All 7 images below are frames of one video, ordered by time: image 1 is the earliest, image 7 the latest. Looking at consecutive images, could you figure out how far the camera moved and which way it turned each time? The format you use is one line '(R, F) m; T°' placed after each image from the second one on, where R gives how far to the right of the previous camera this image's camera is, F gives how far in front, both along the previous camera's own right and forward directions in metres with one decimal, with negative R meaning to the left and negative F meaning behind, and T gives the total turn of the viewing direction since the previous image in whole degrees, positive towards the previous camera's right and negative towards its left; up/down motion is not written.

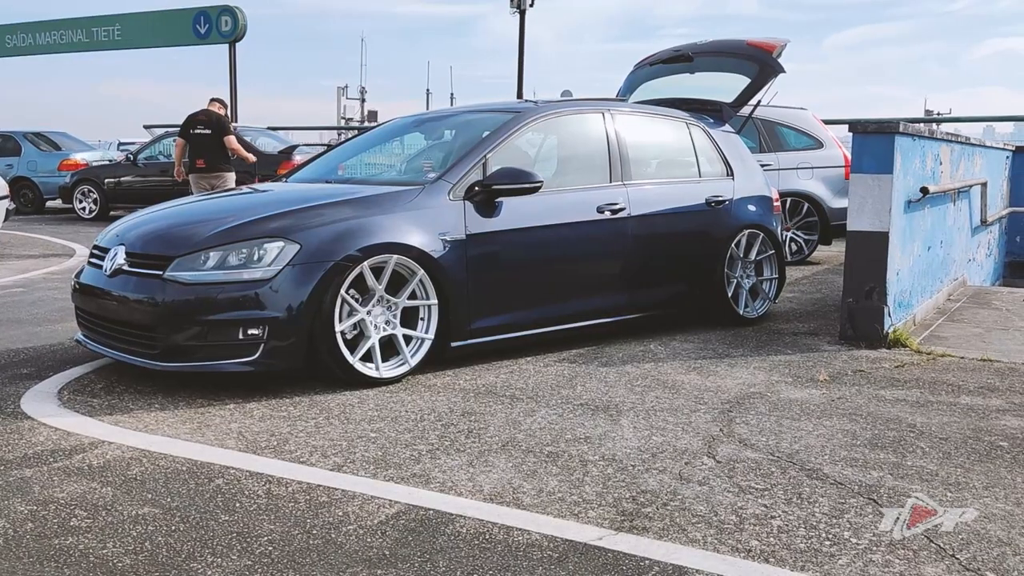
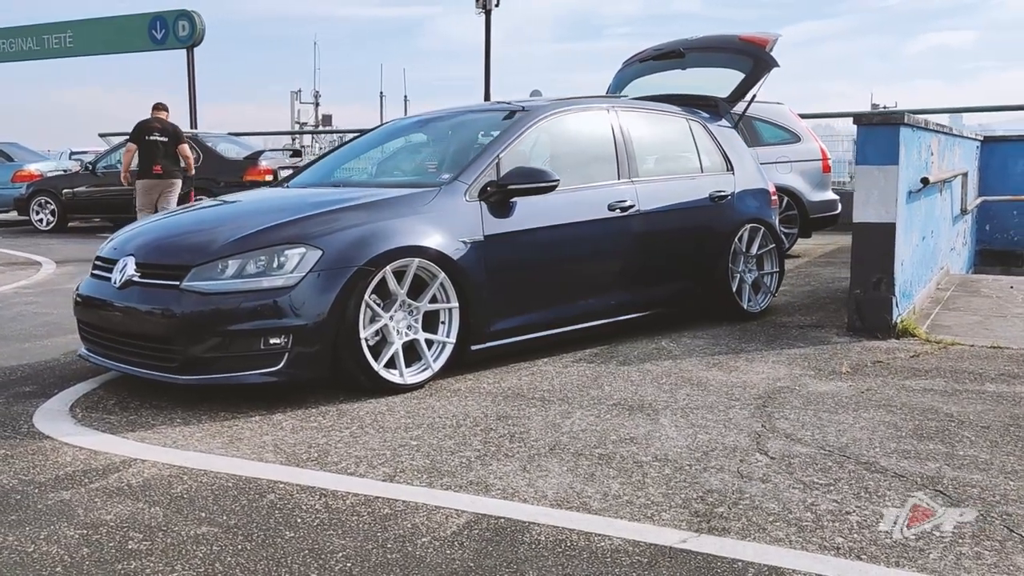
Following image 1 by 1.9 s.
(-0.3, +0.1) m; +3°
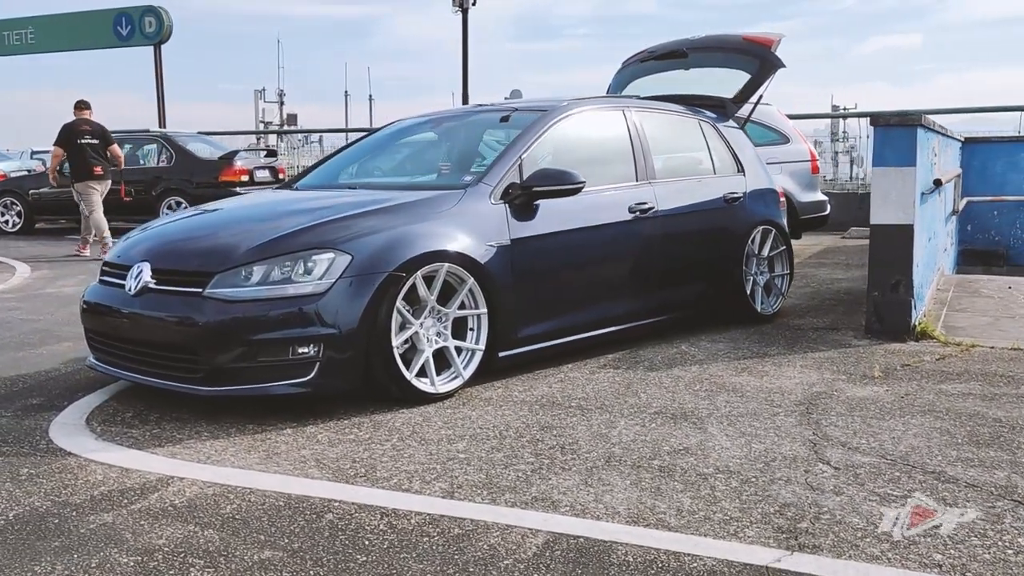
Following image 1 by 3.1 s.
(-0.3, +0.1) m; +2°
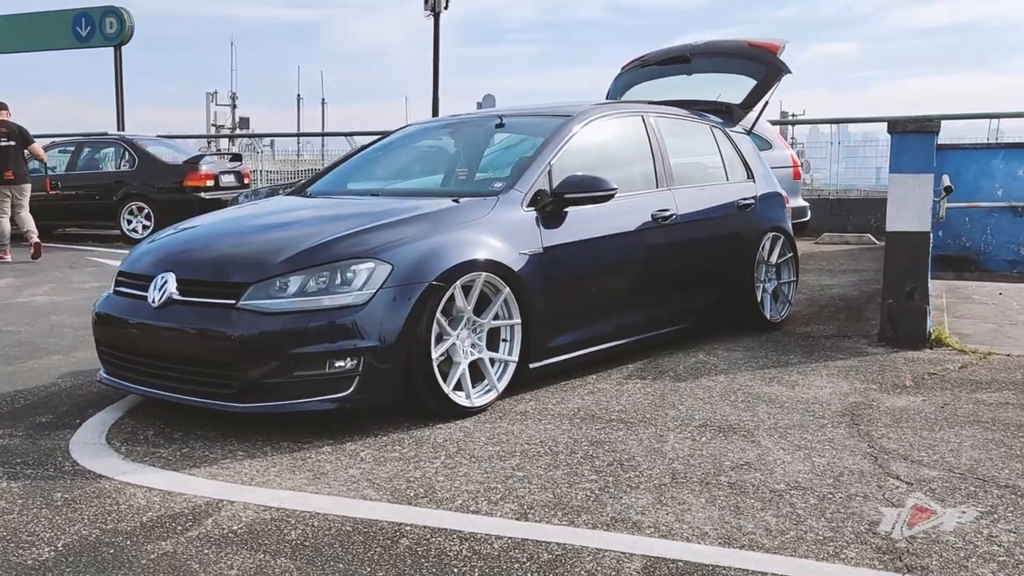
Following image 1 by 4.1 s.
(-0.4, +0.1) m; +3°
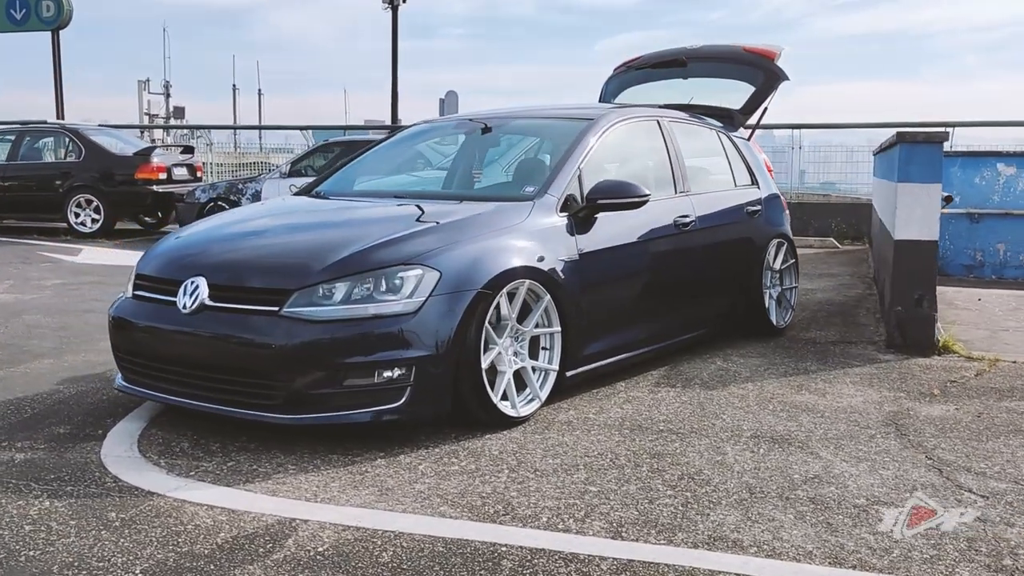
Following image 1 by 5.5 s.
(-0.5, +0.1) m; +4°
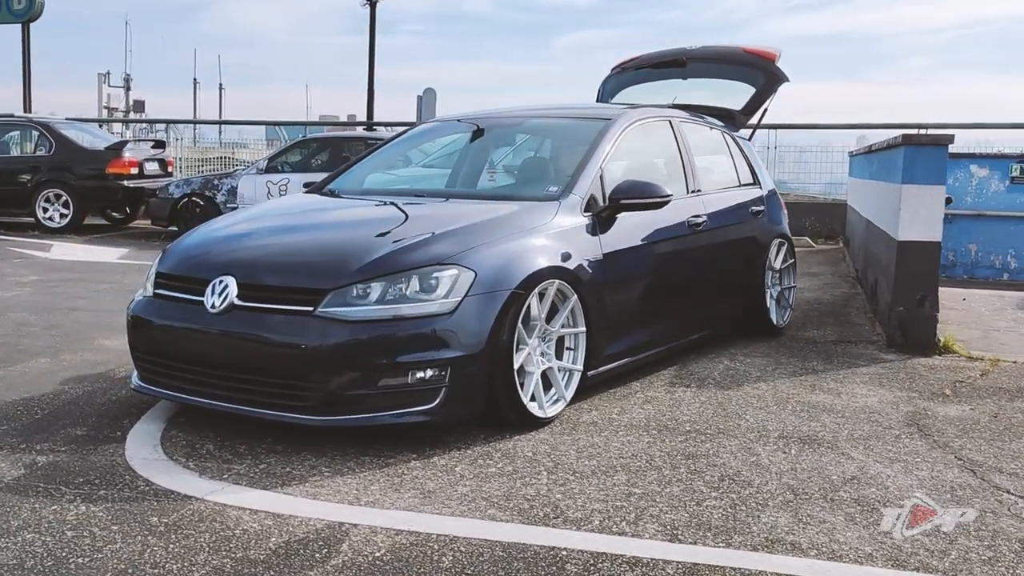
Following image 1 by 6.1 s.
(-0.3, 0.0) m; +2°
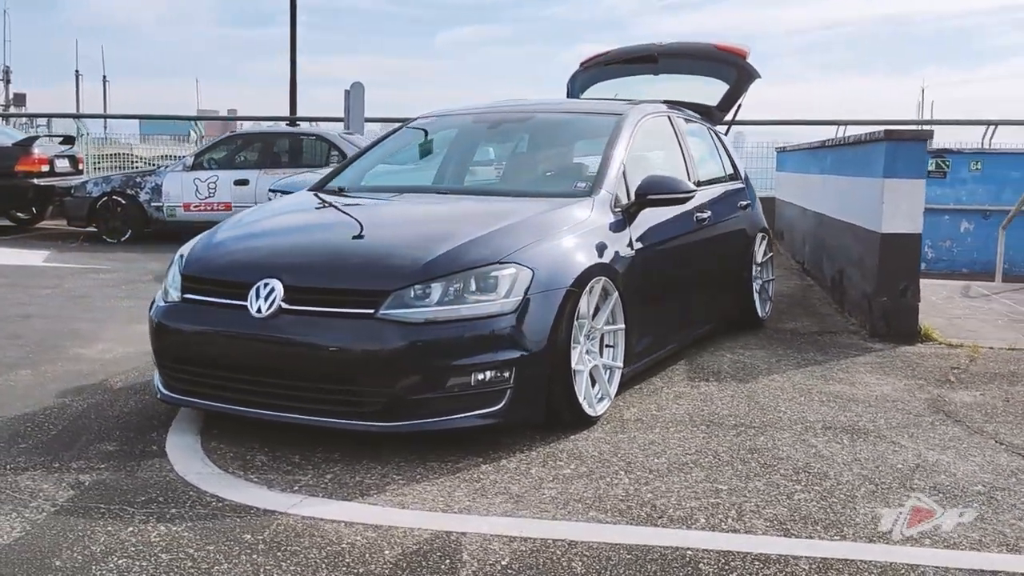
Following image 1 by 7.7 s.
(-0.6, +0.1) m; +6°
